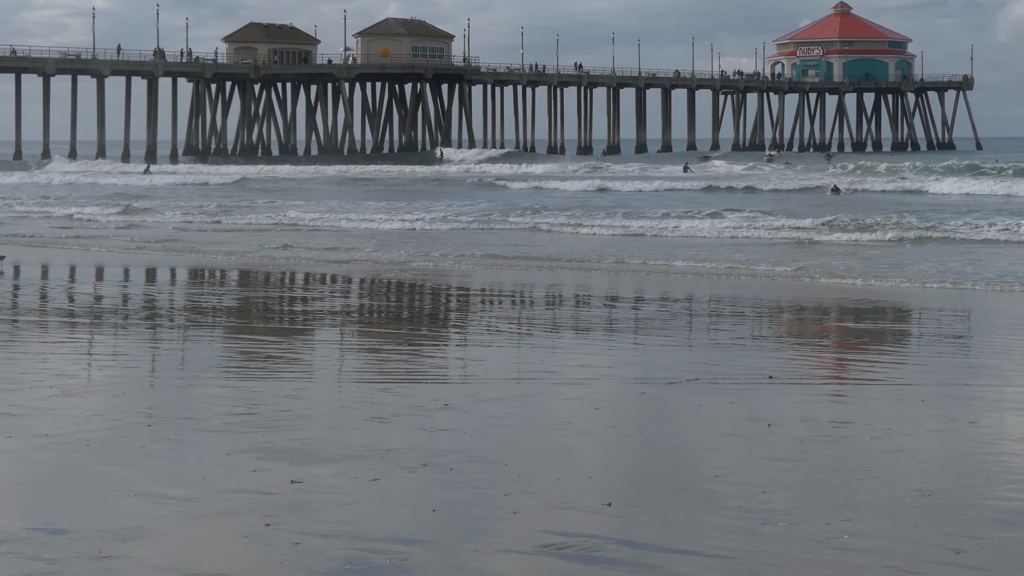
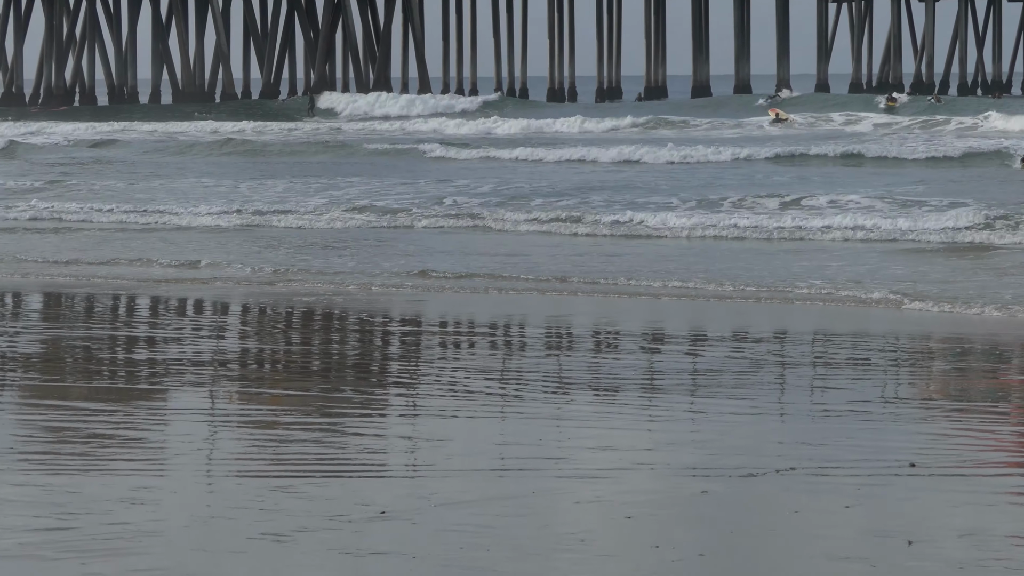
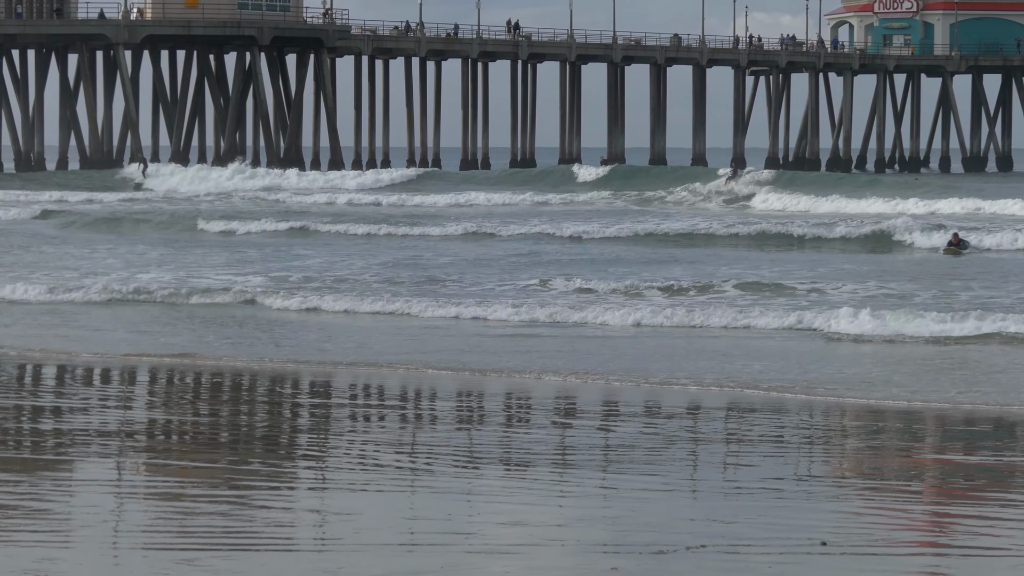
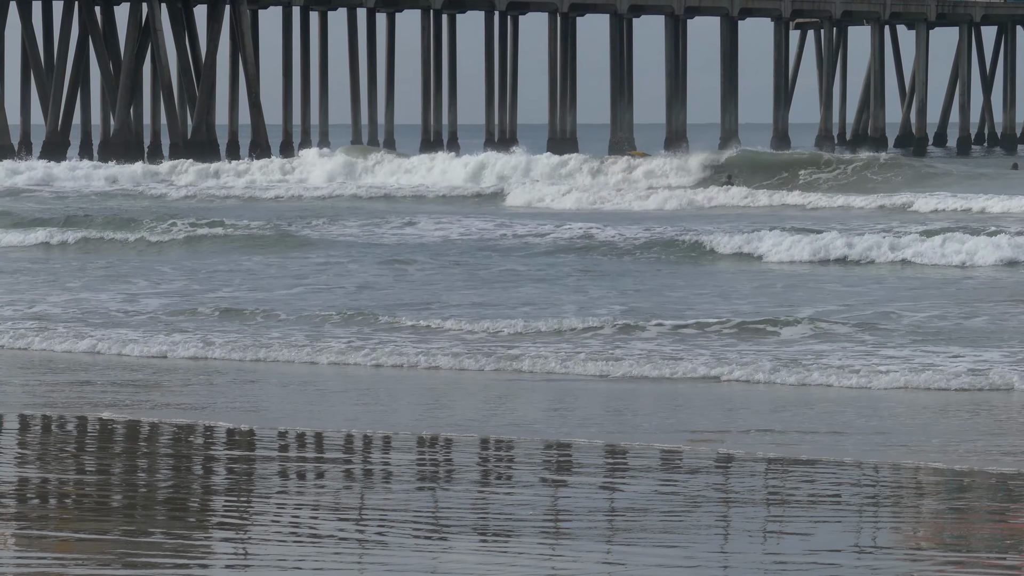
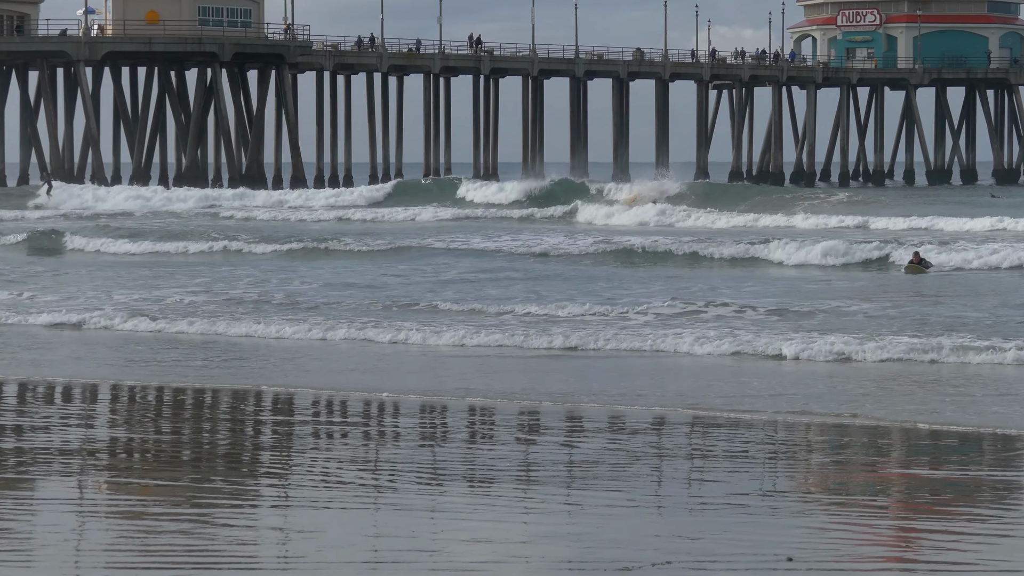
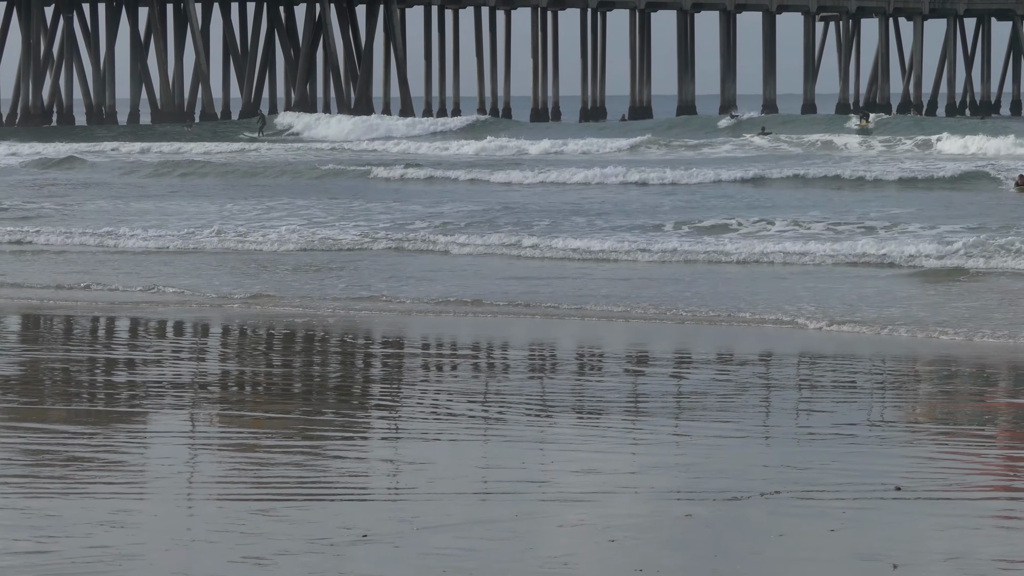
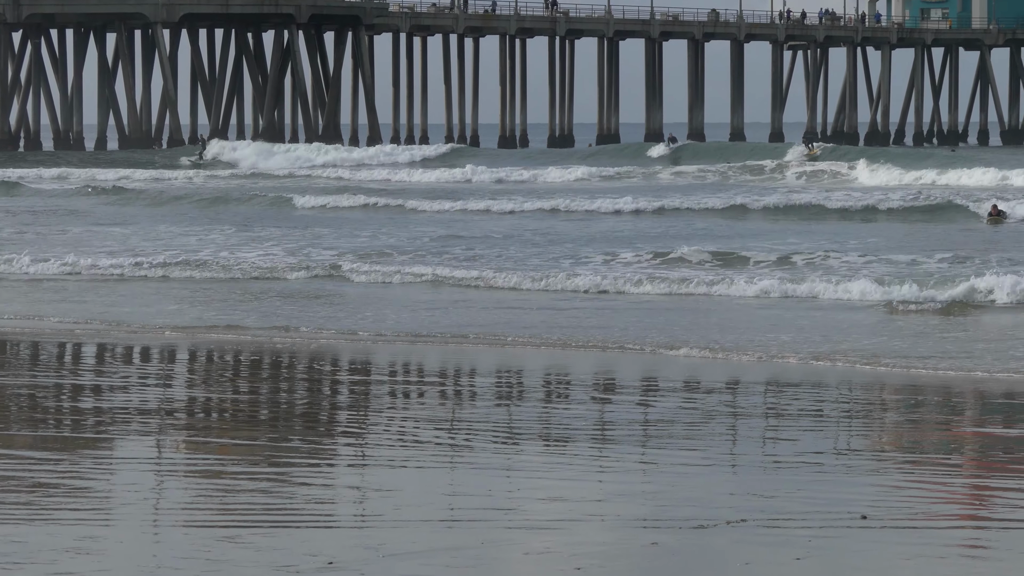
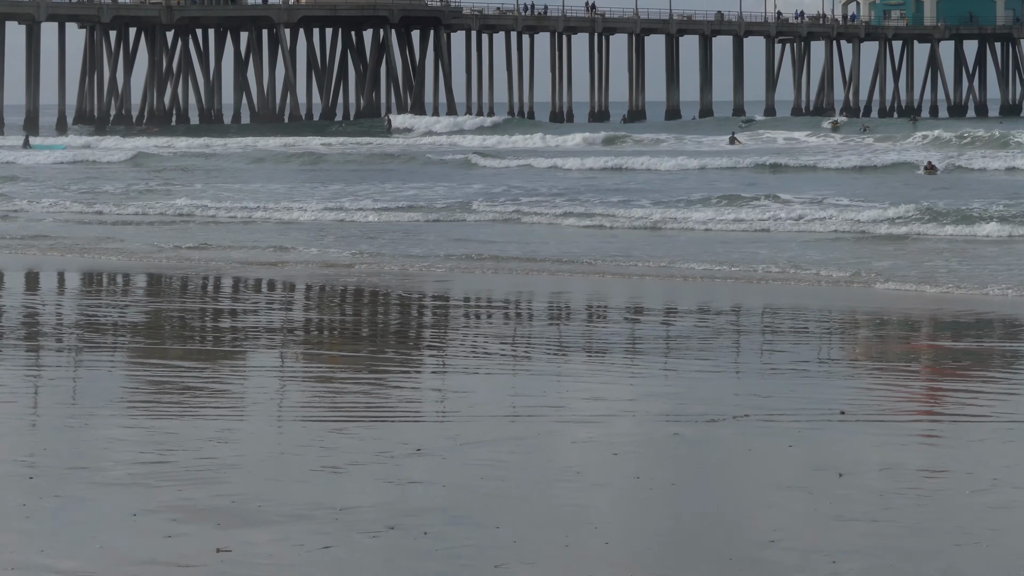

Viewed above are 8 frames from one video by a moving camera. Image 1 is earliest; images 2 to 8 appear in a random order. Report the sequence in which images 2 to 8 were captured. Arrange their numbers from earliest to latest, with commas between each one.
8, 2, 6, 7, 3, 5, 4
